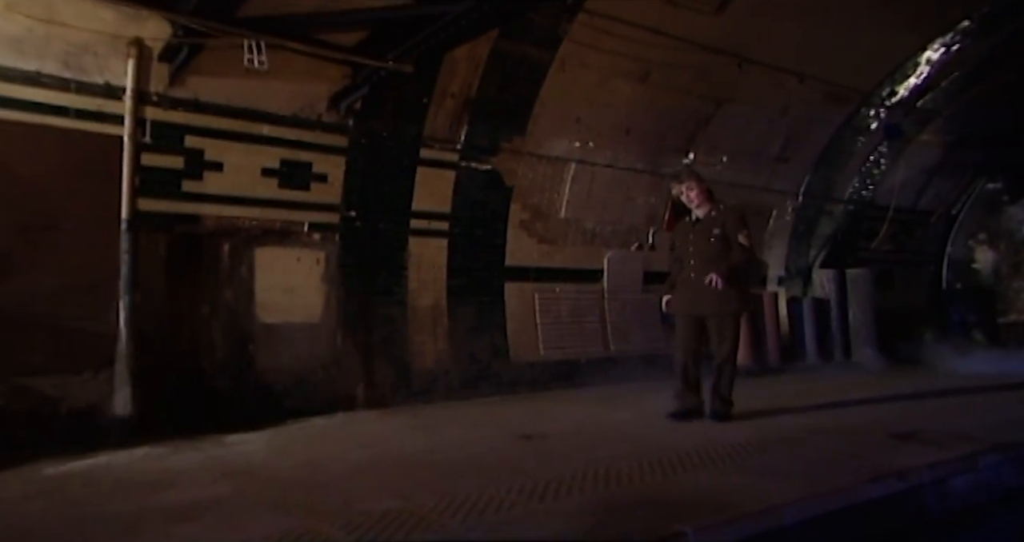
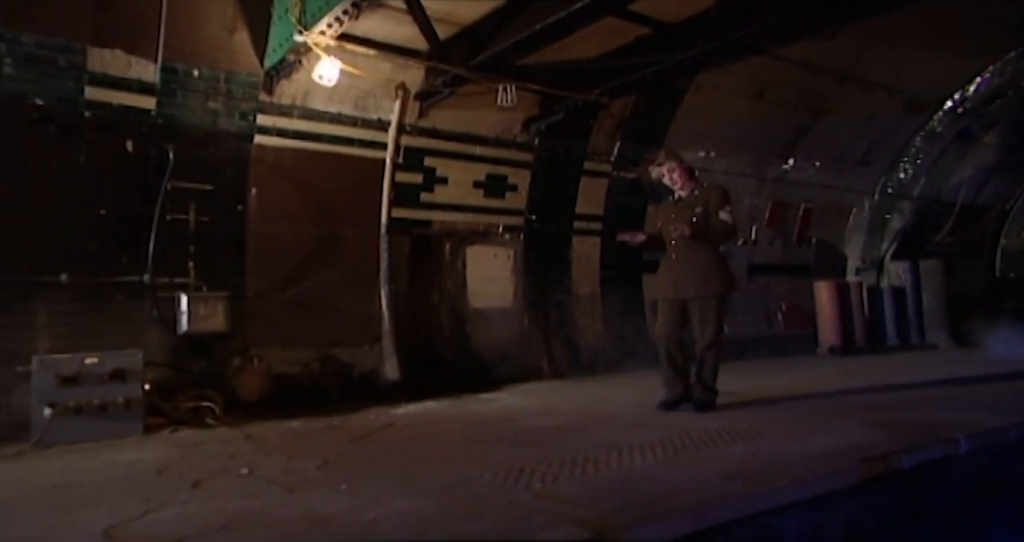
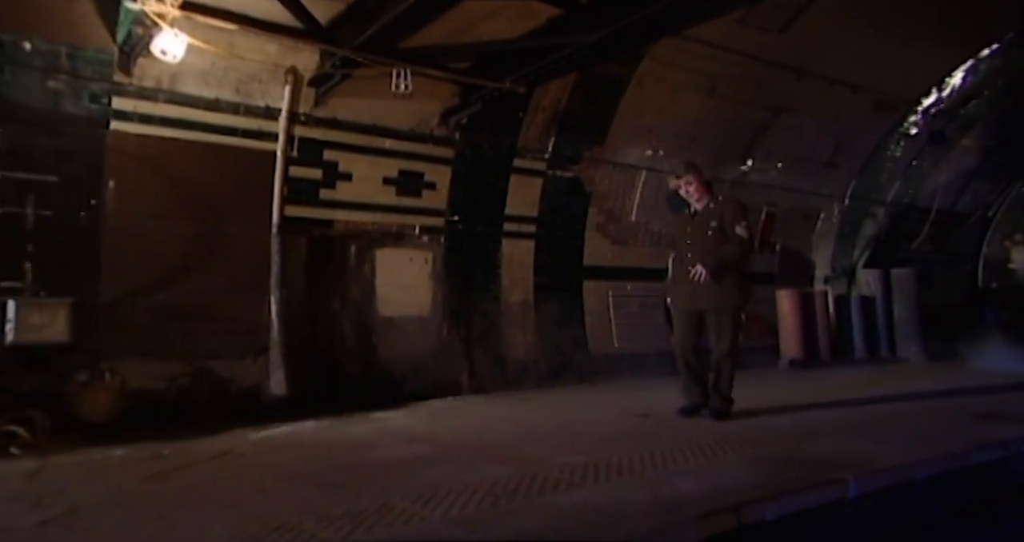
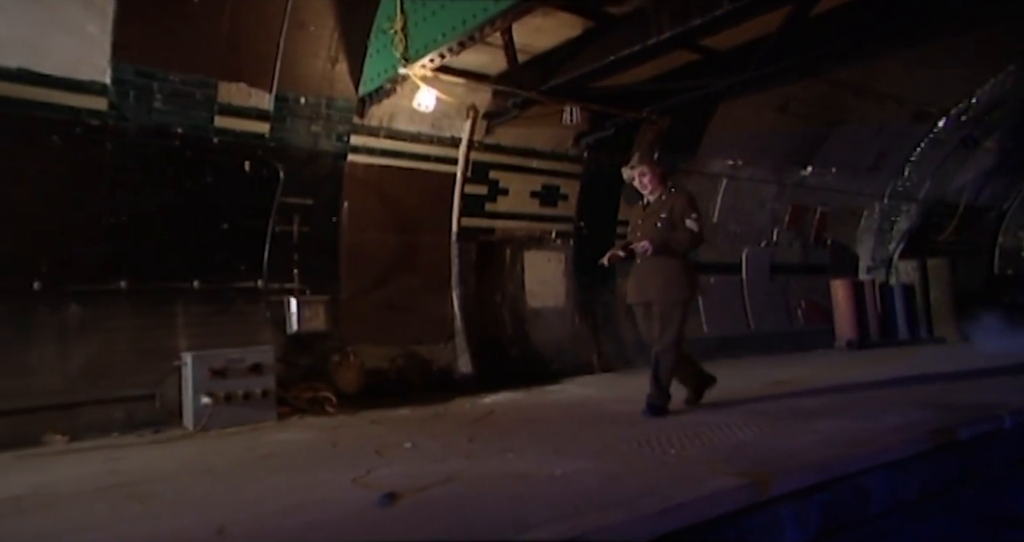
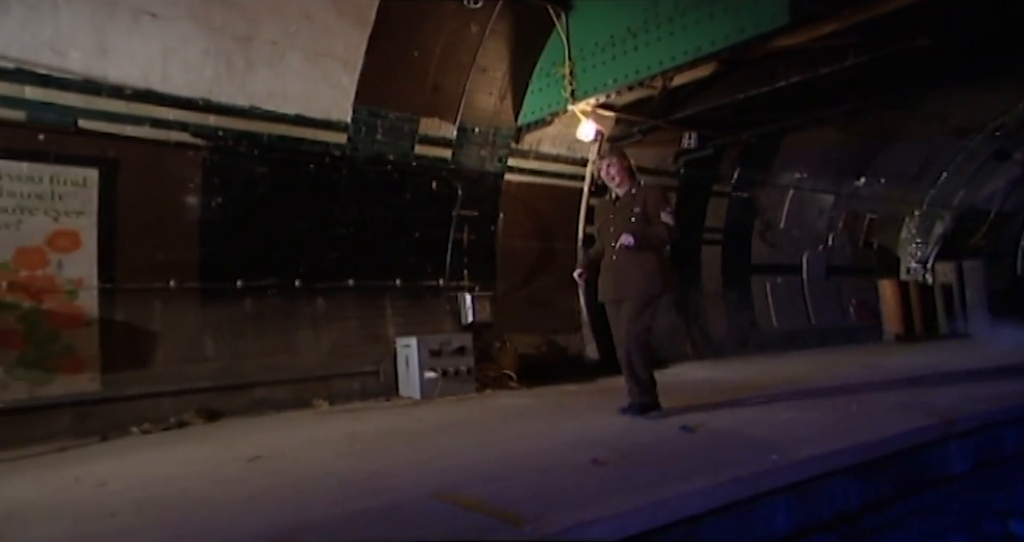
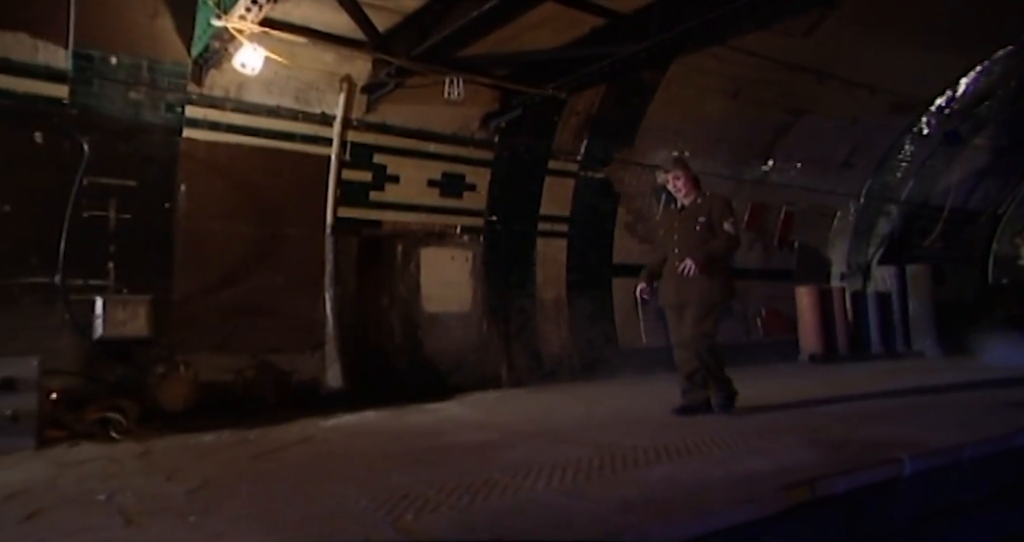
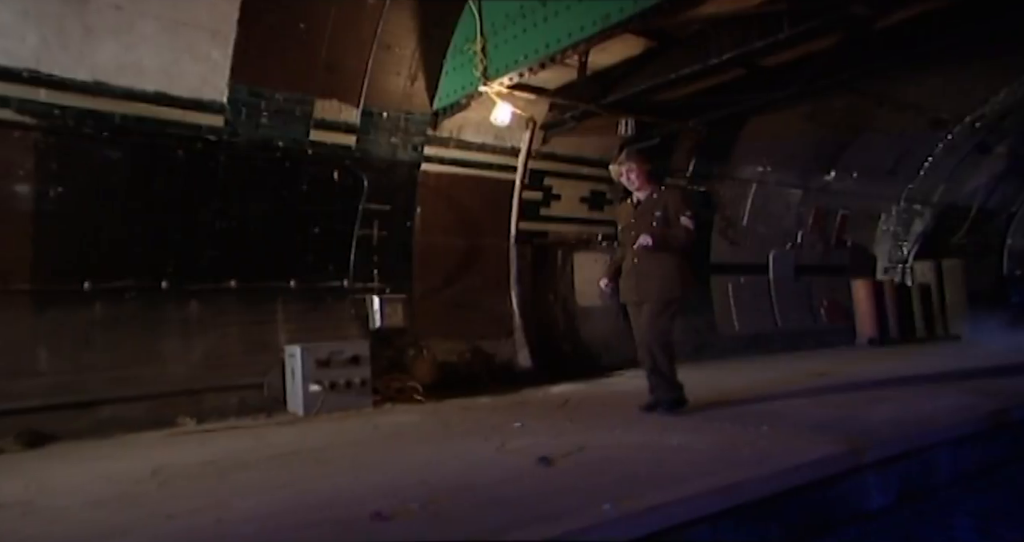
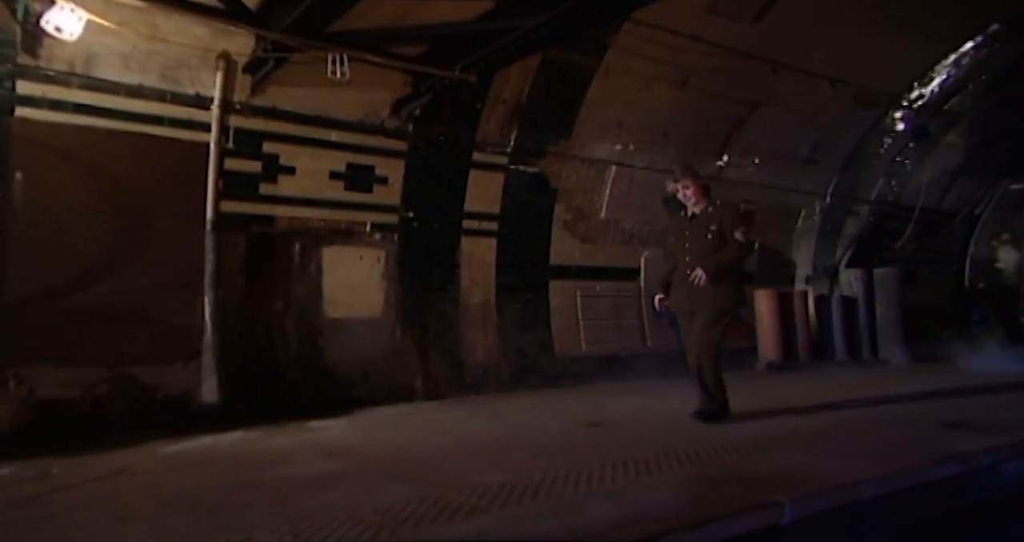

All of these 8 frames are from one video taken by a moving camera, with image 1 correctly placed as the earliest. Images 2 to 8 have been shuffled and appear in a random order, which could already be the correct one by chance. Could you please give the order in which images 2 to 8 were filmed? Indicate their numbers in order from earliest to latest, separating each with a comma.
8, 3, 6, 2, 4, 7, 5
